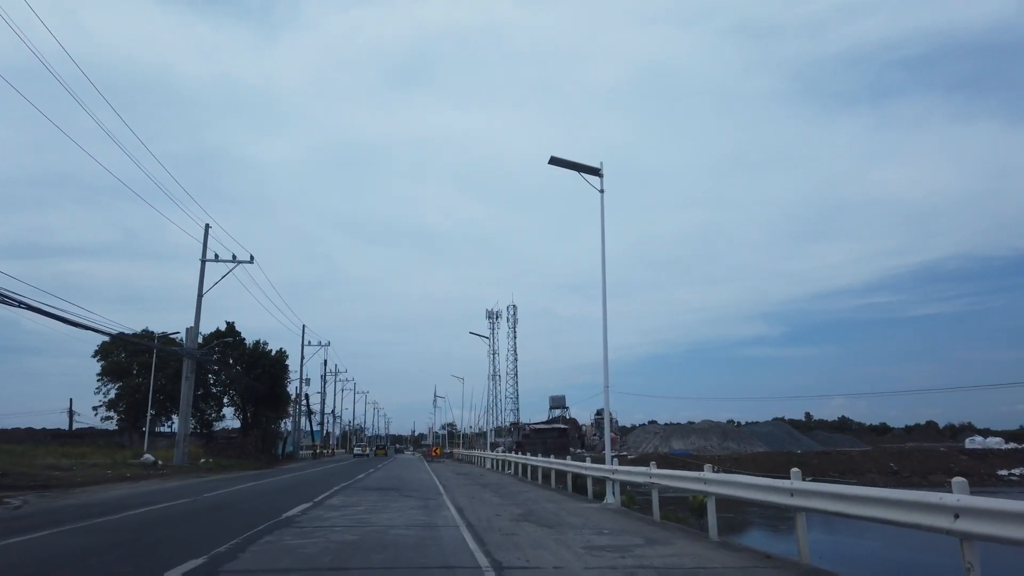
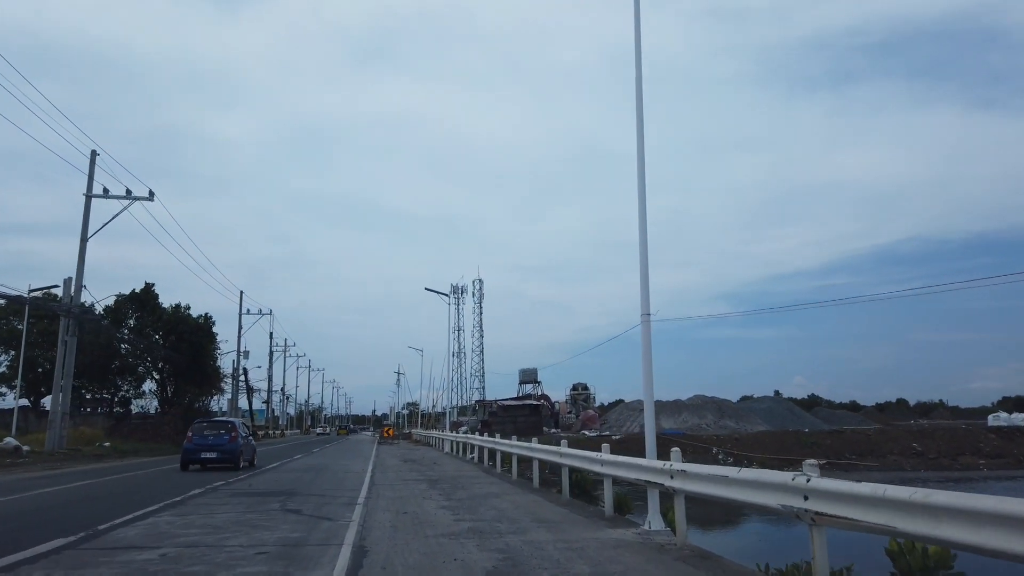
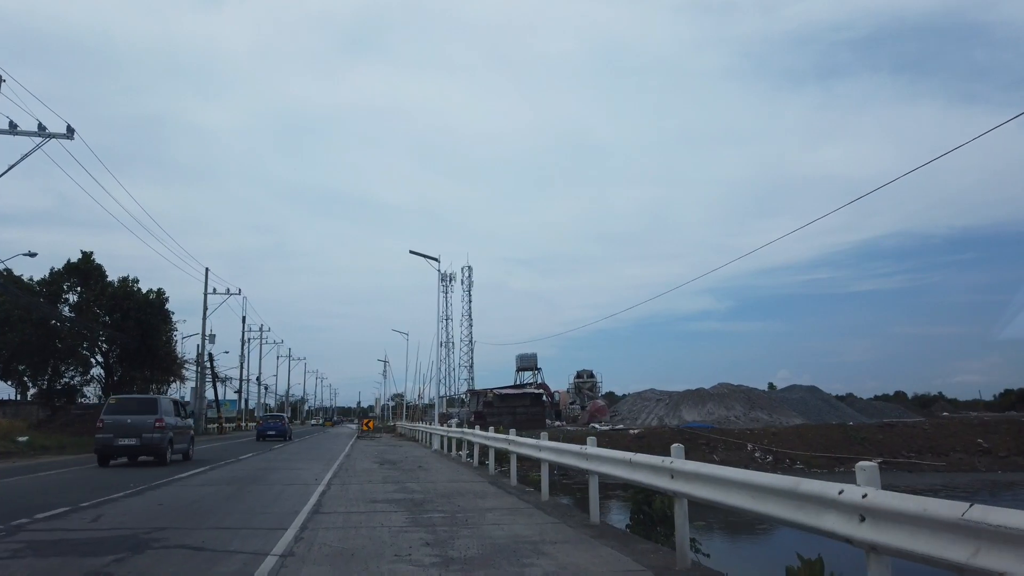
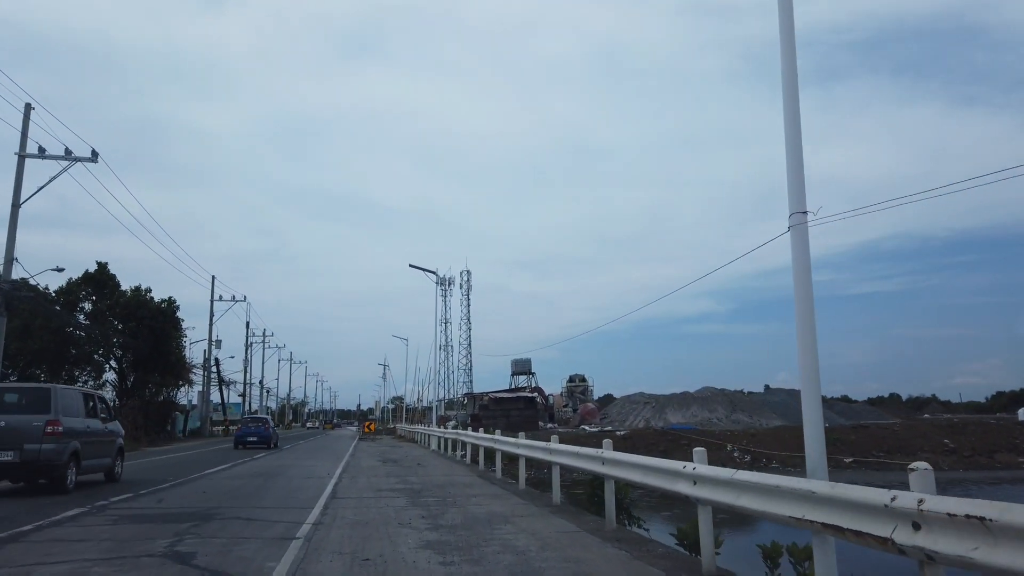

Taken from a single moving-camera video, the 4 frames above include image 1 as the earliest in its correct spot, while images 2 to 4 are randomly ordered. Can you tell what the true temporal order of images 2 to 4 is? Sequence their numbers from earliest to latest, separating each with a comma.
2, 4, 3
